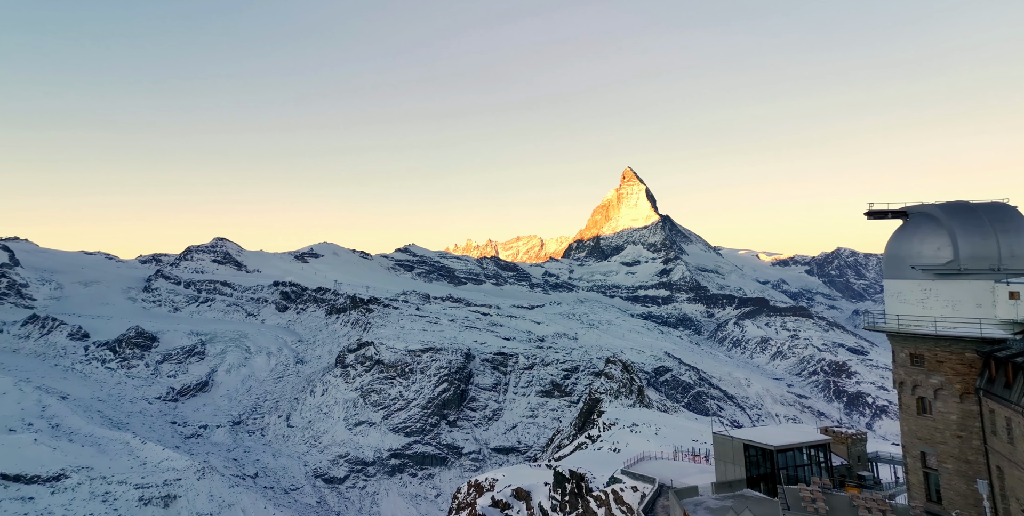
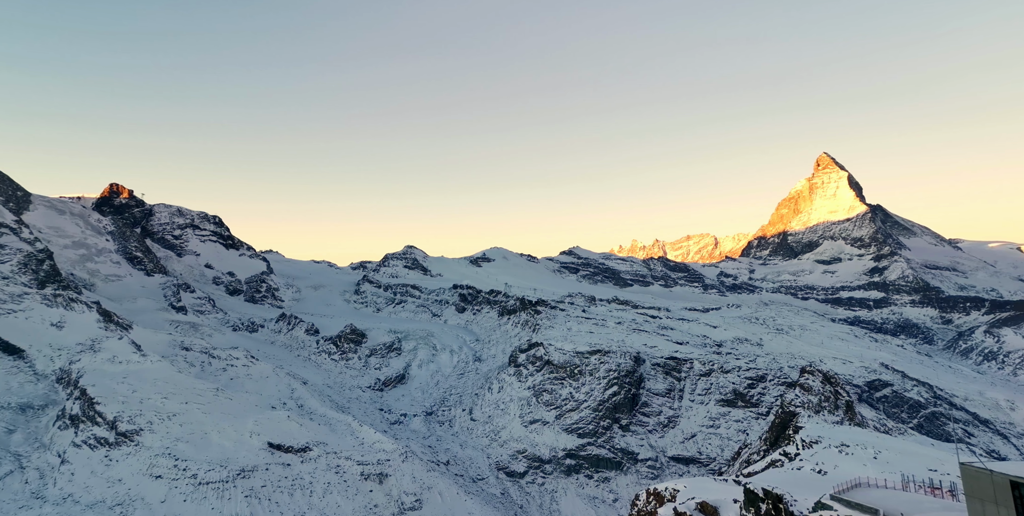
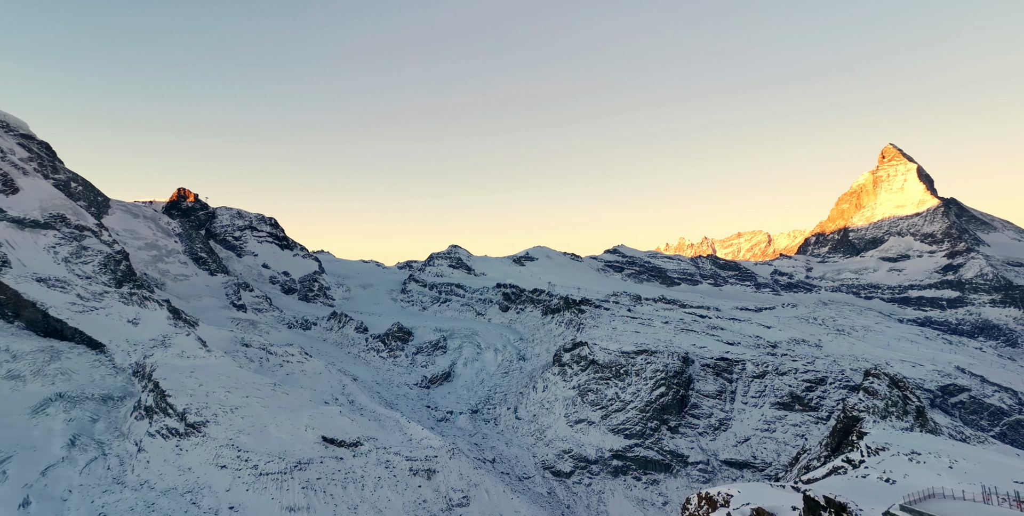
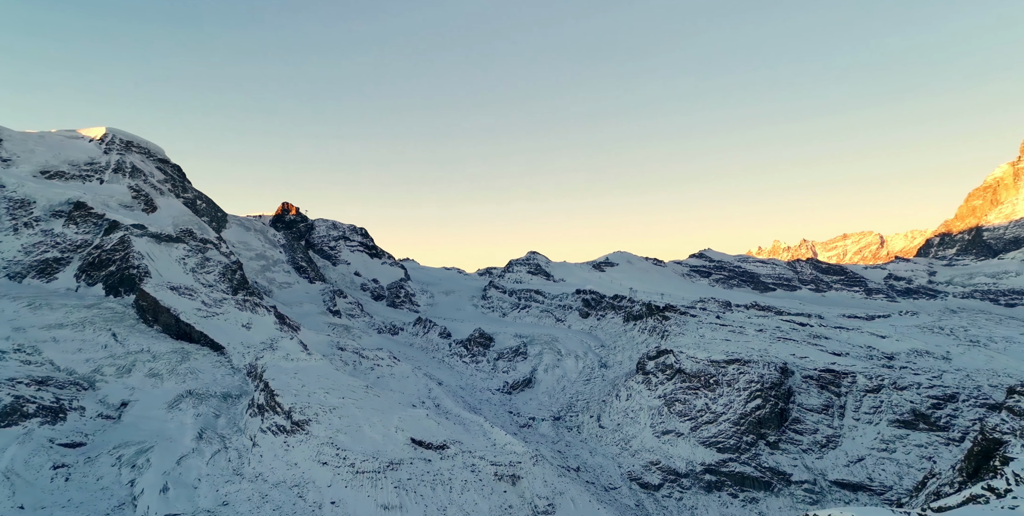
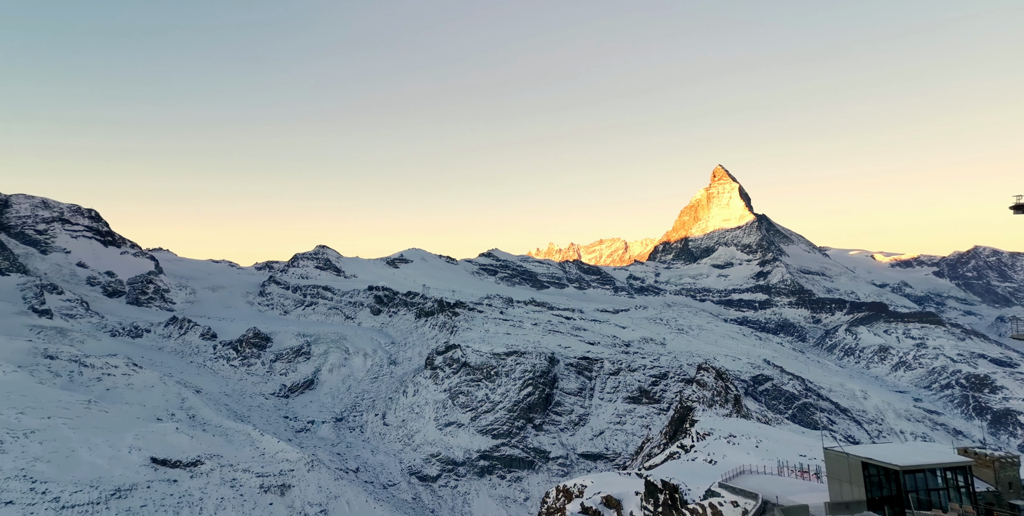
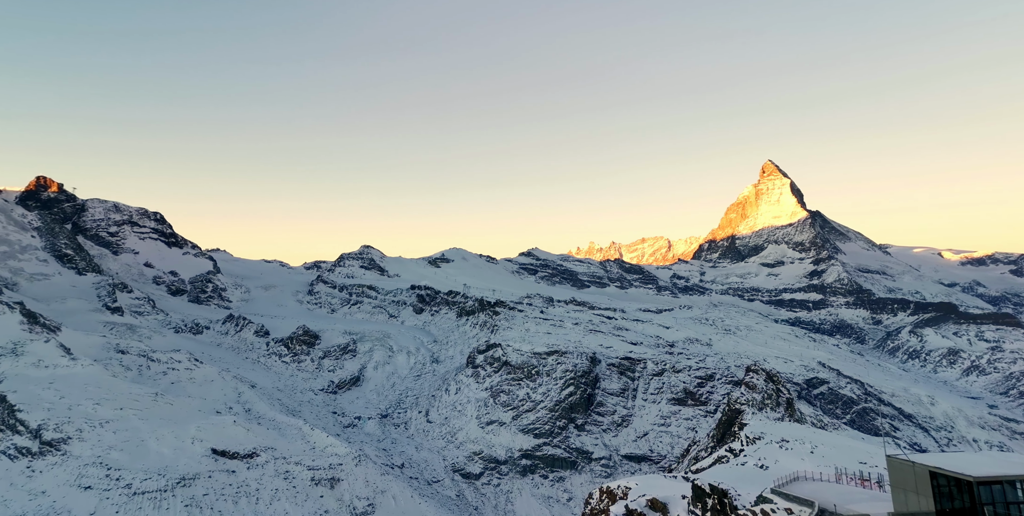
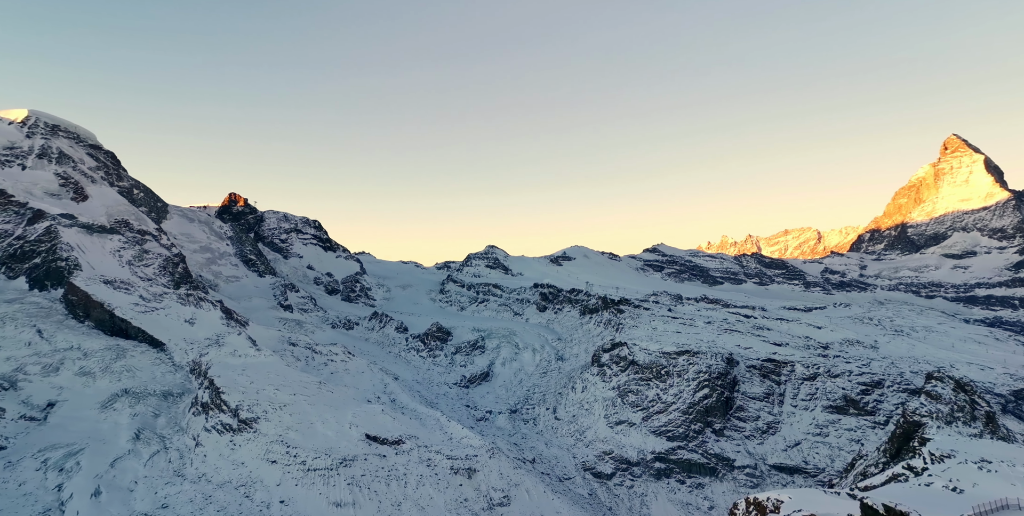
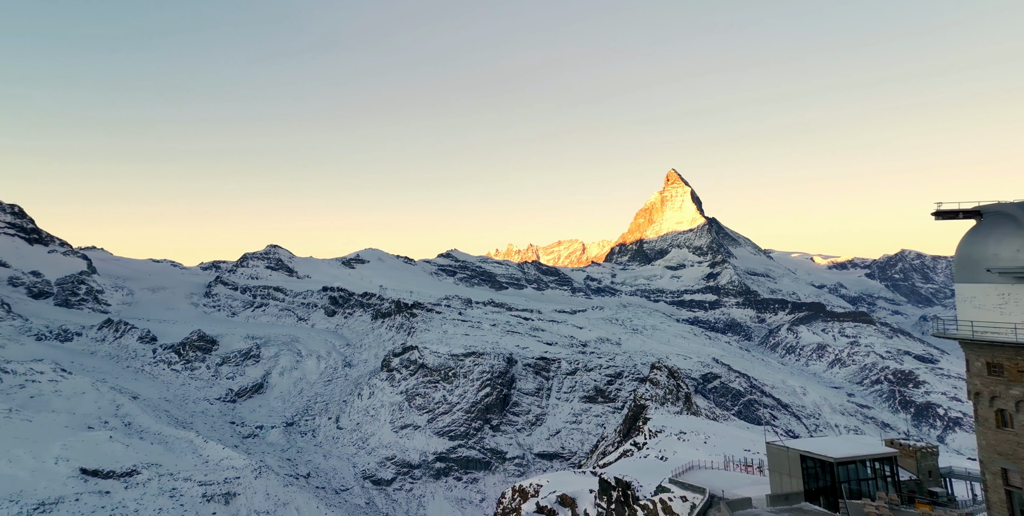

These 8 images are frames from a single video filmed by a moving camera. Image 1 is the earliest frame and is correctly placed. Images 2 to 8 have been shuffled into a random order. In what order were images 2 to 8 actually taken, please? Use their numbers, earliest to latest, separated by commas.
8, 5, 6, 2, 3, 7, 4
